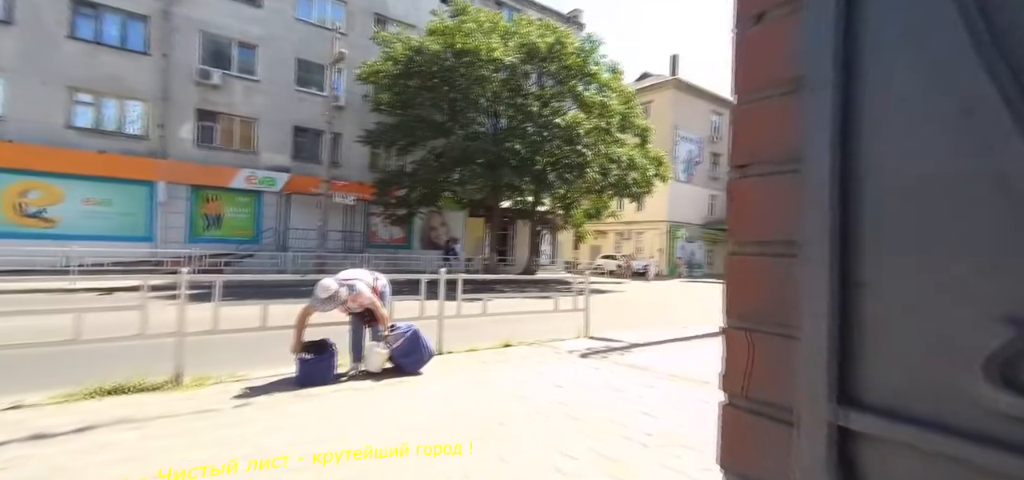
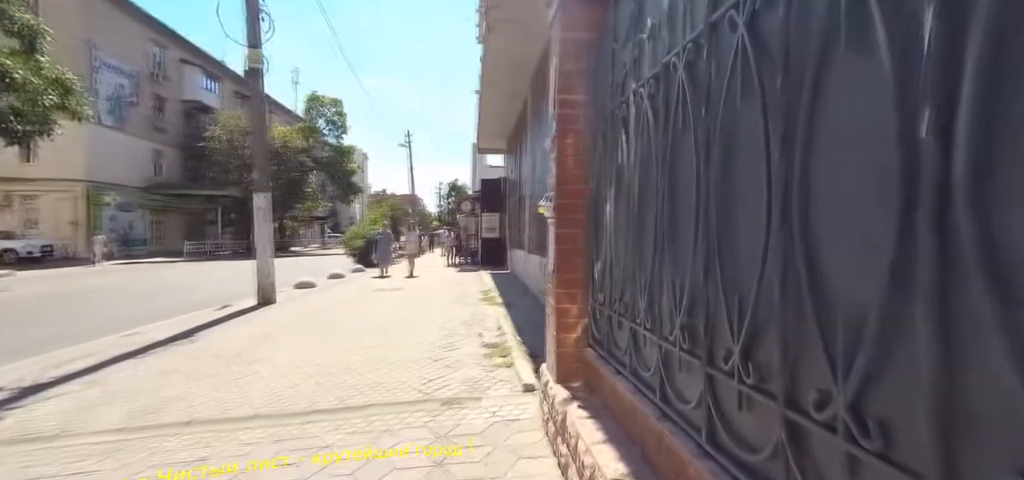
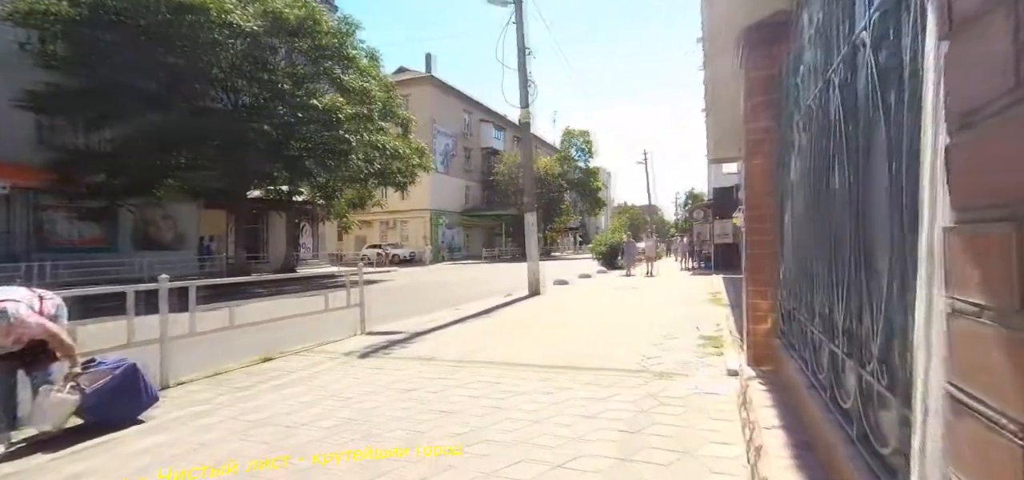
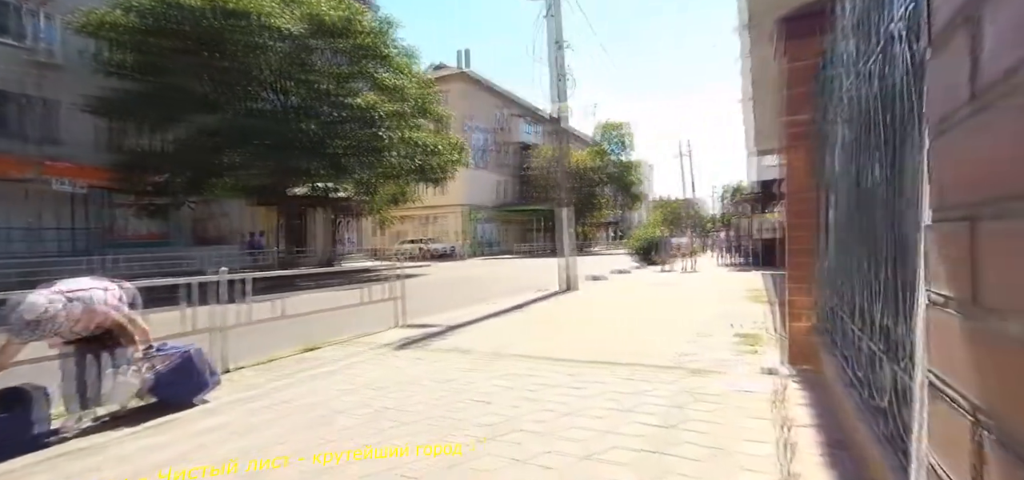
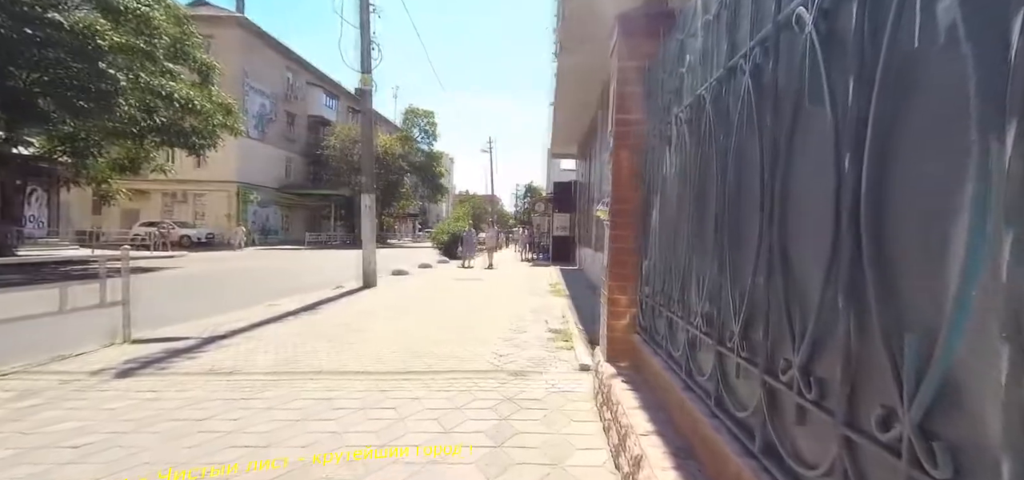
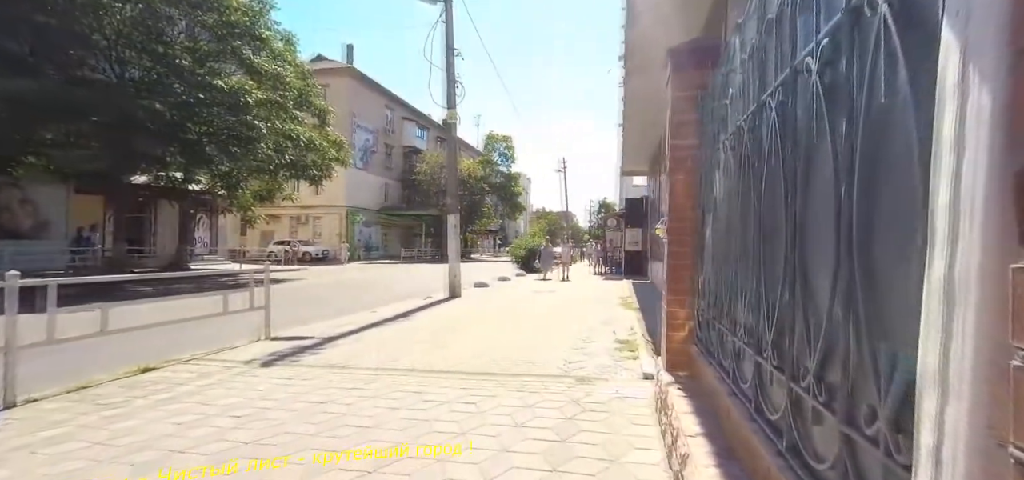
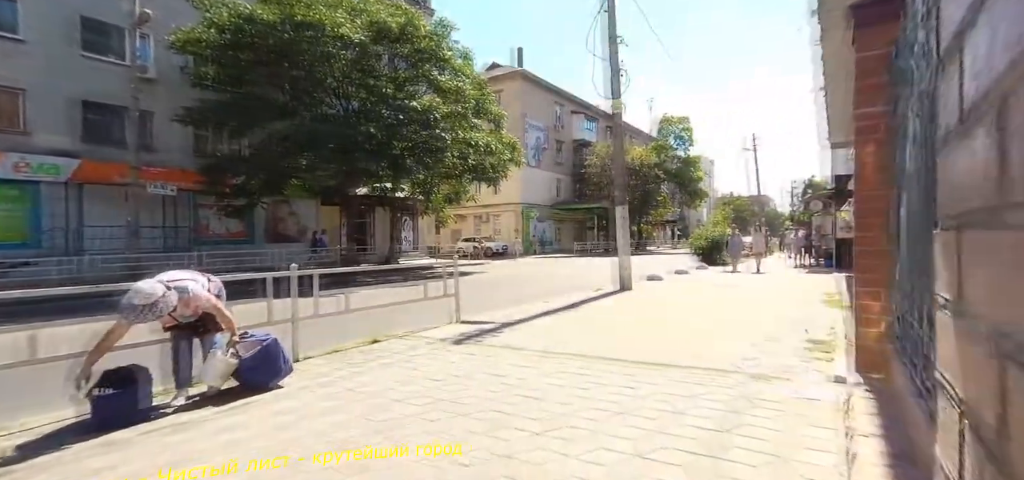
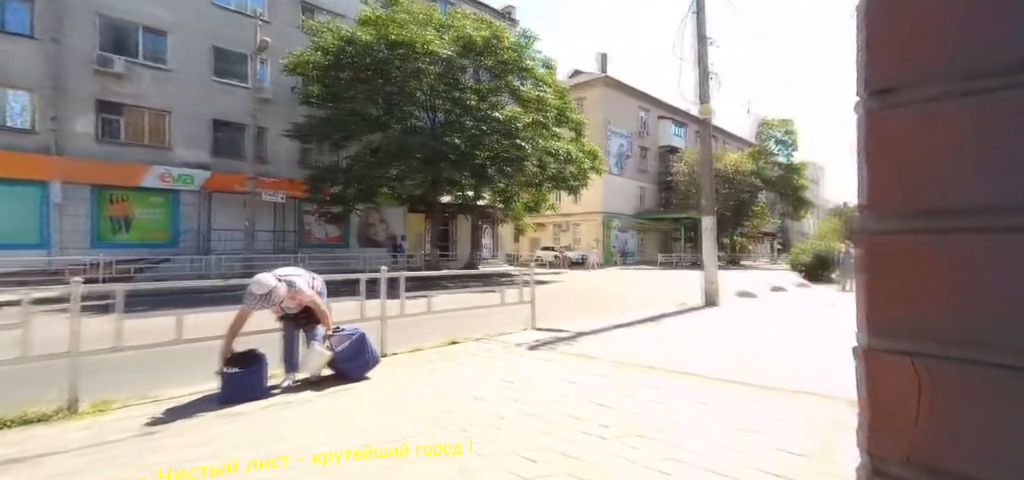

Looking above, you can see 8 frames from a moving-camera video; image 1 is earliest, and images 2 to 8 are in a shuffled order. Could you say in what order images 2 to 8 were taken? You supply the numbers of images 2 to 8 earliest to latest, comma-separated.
8, 7, 4, 3, 6, 5, 2
